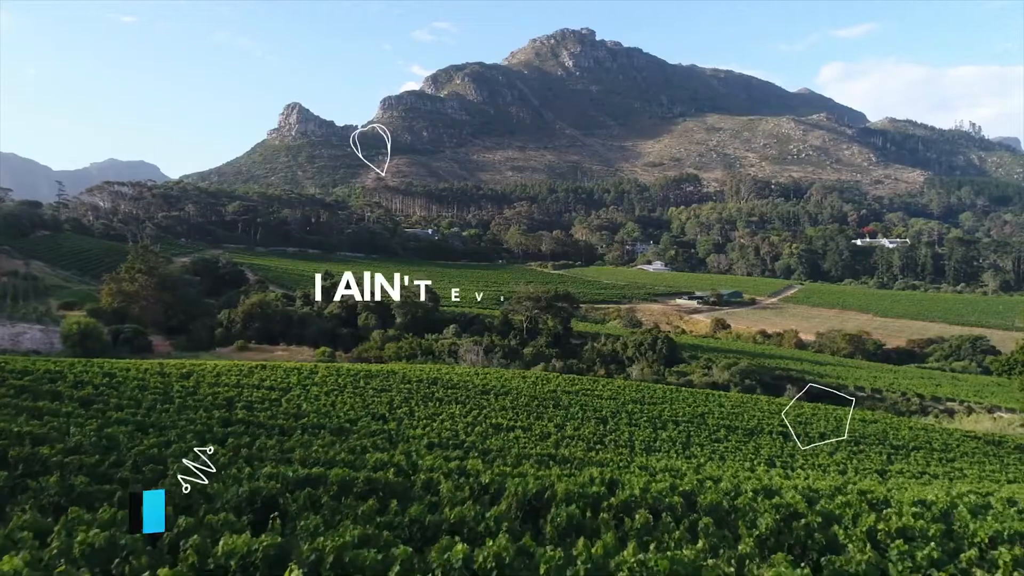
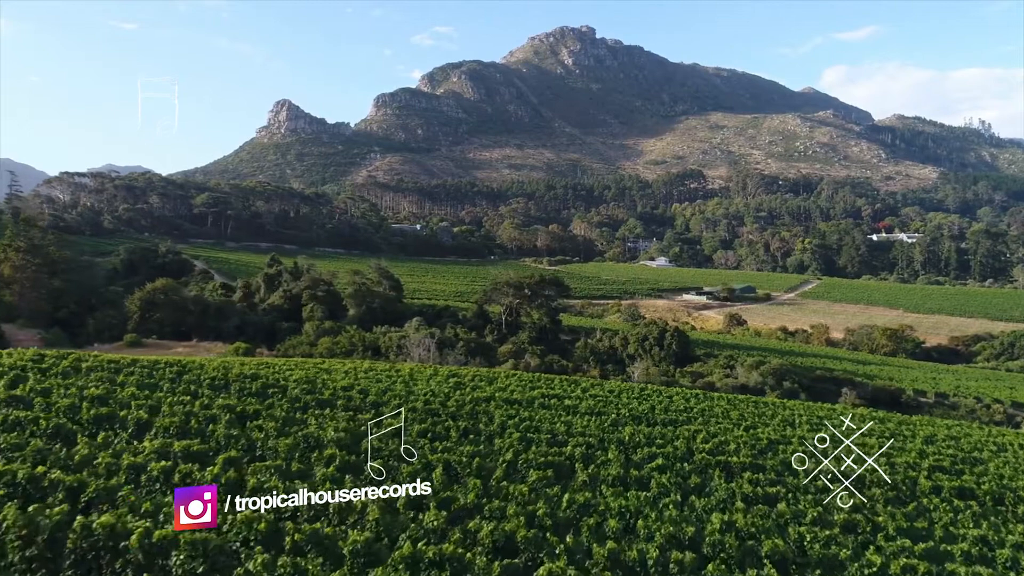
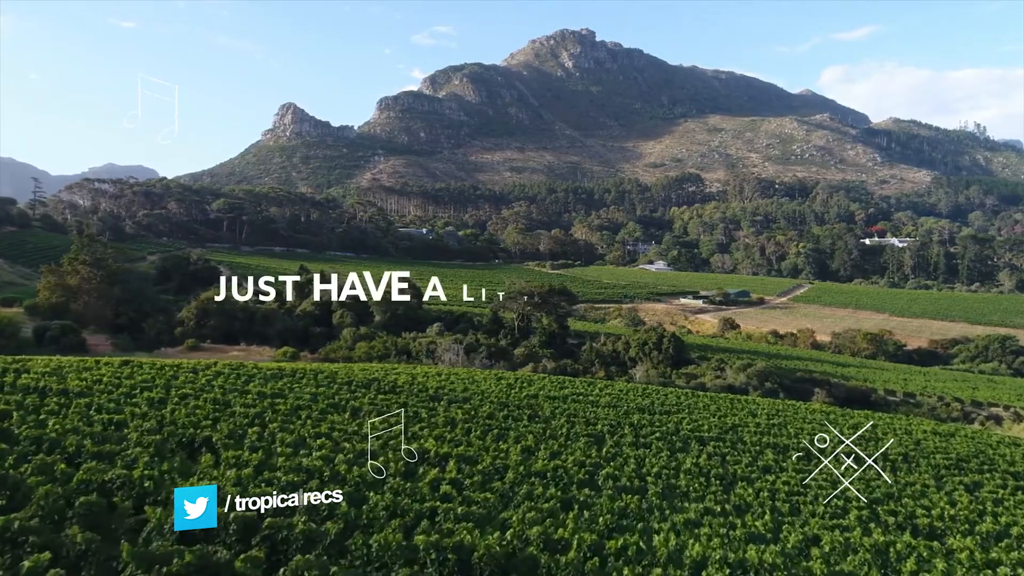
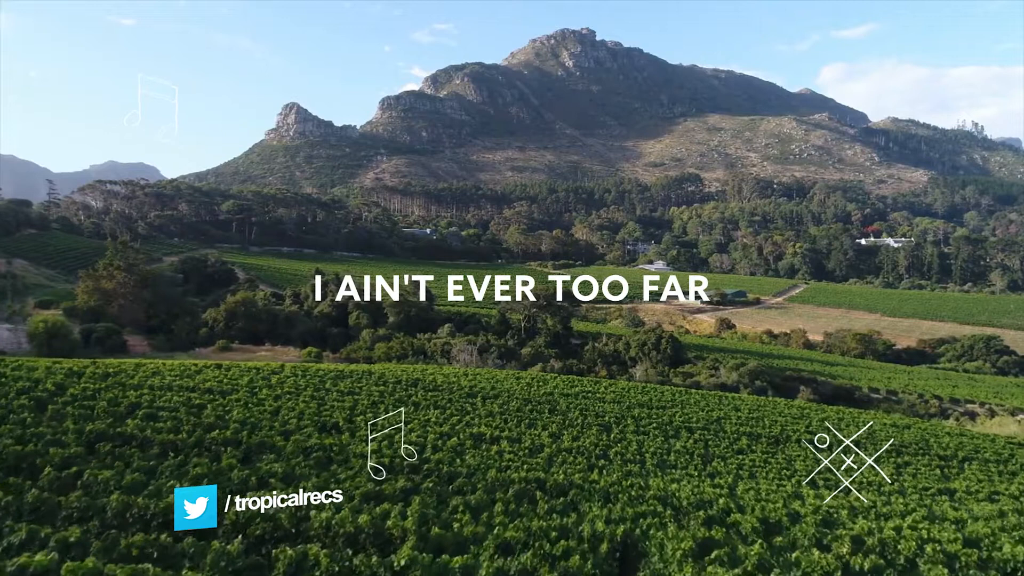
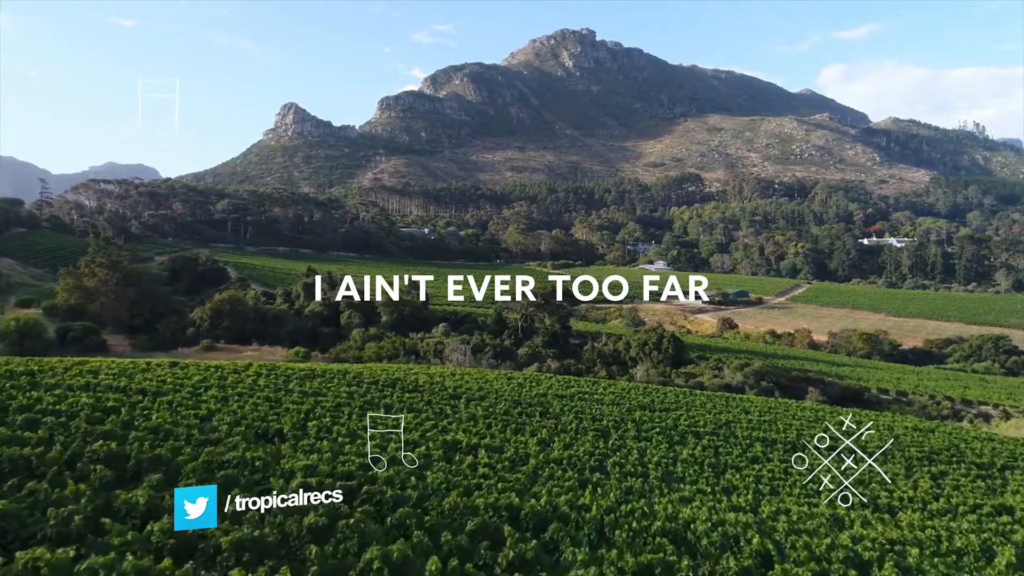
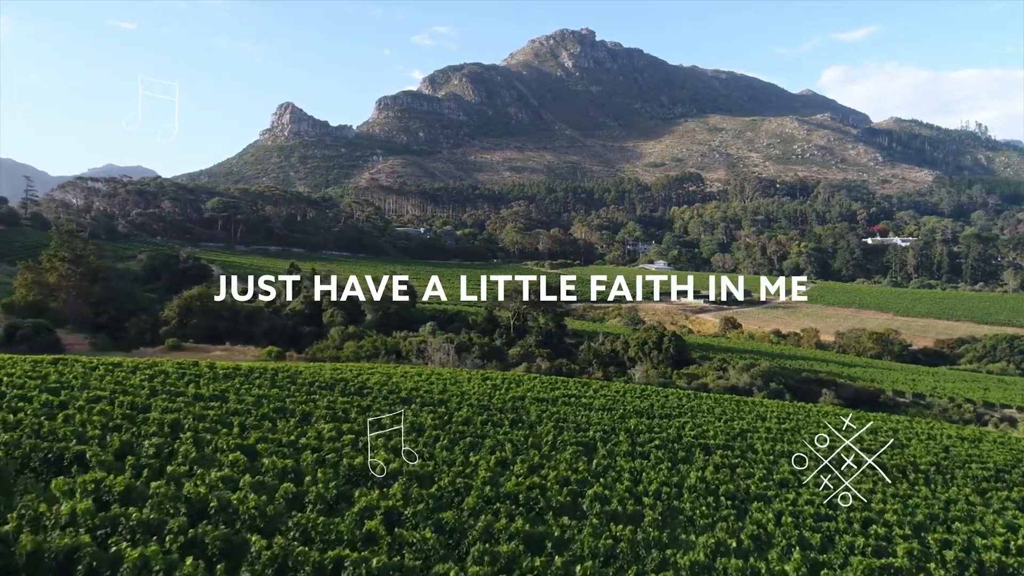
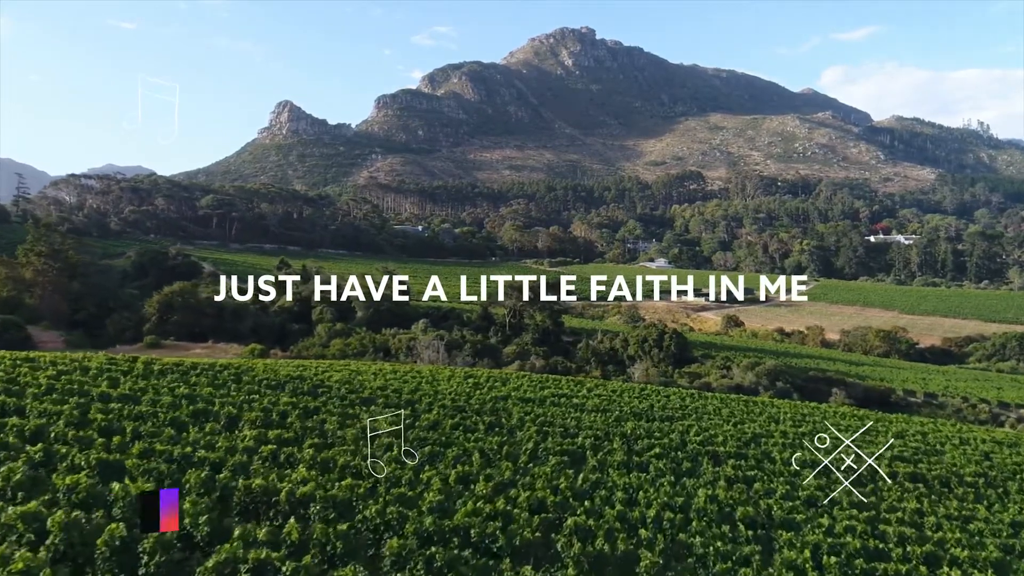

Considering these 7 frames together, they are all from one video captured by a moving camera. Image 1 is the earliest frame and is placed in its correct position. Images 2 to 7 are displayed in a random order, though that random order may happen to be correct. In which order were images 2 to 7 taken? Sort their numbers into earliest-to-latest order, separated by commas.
4, 5, 3, 6, 7, 2
